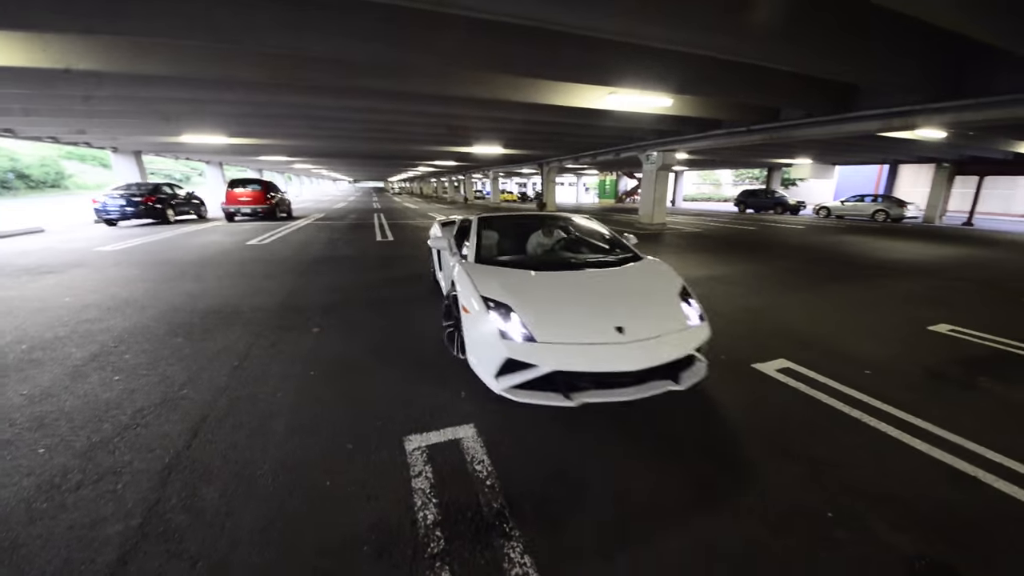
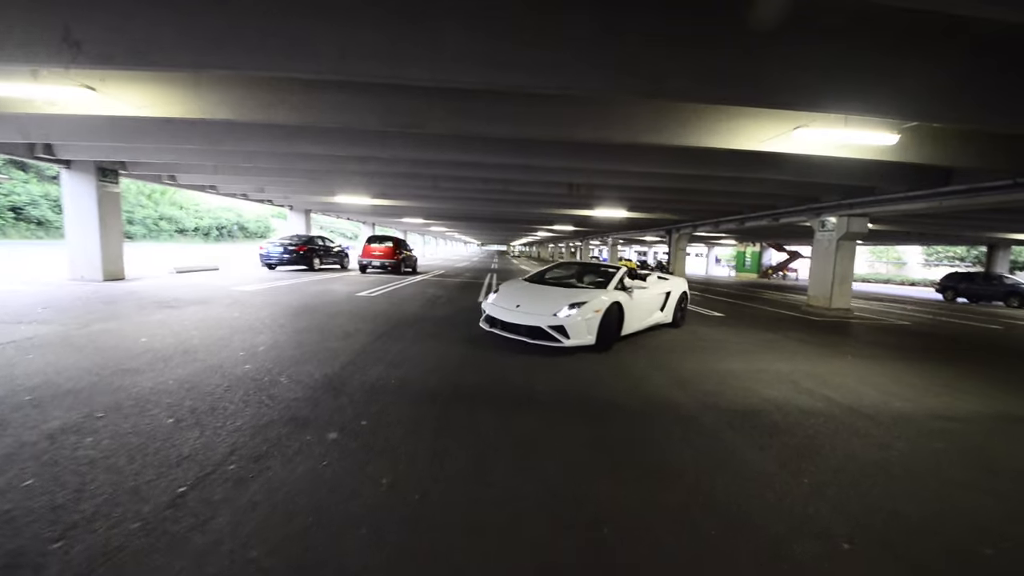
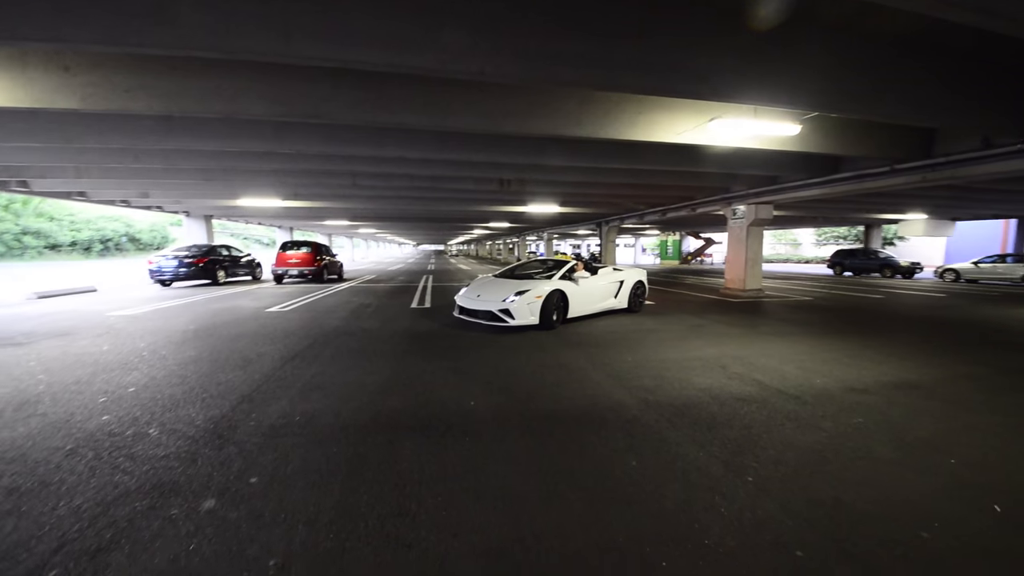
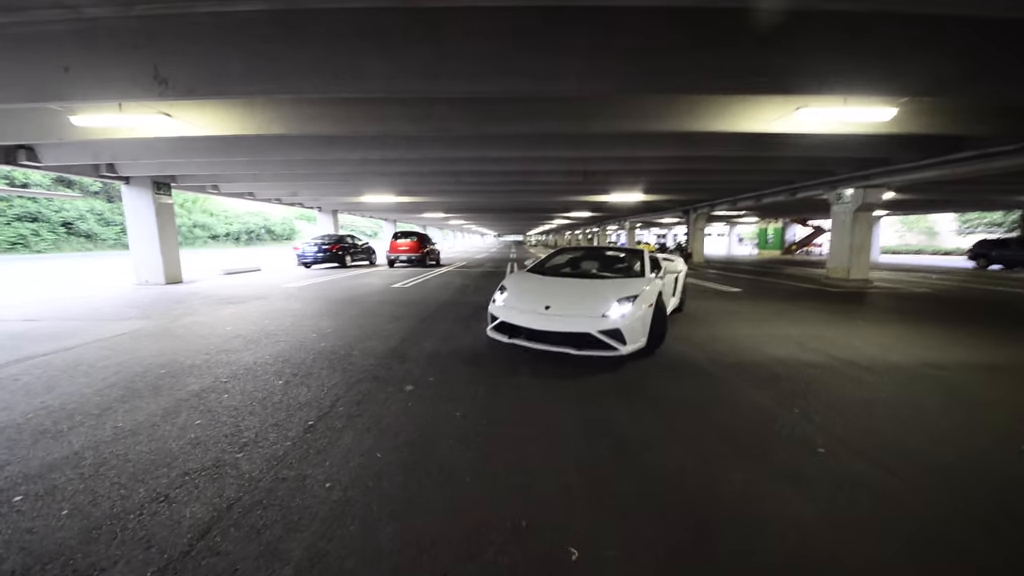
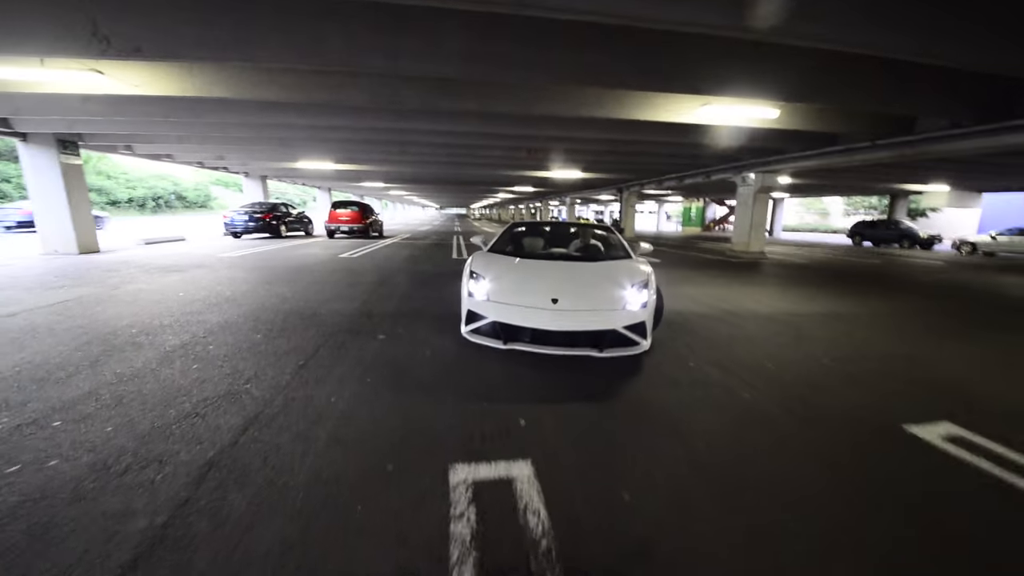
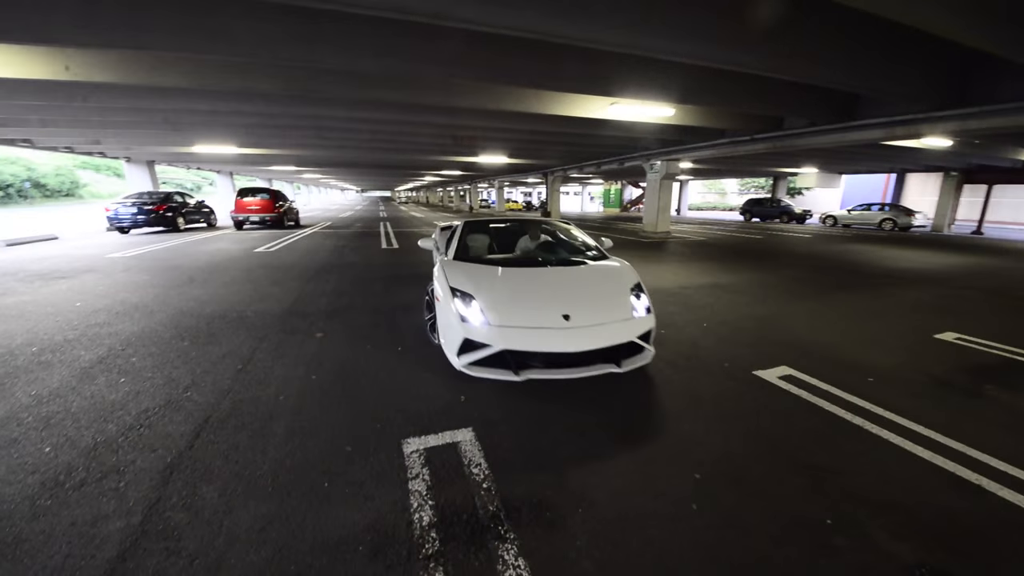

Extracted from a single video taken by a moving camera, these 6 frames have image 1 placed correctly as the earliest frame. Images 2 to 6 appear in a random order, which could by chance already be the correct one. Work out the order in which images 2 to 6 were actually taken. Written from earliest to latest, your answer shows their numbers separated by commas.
6, 5, 4, 2, 3
